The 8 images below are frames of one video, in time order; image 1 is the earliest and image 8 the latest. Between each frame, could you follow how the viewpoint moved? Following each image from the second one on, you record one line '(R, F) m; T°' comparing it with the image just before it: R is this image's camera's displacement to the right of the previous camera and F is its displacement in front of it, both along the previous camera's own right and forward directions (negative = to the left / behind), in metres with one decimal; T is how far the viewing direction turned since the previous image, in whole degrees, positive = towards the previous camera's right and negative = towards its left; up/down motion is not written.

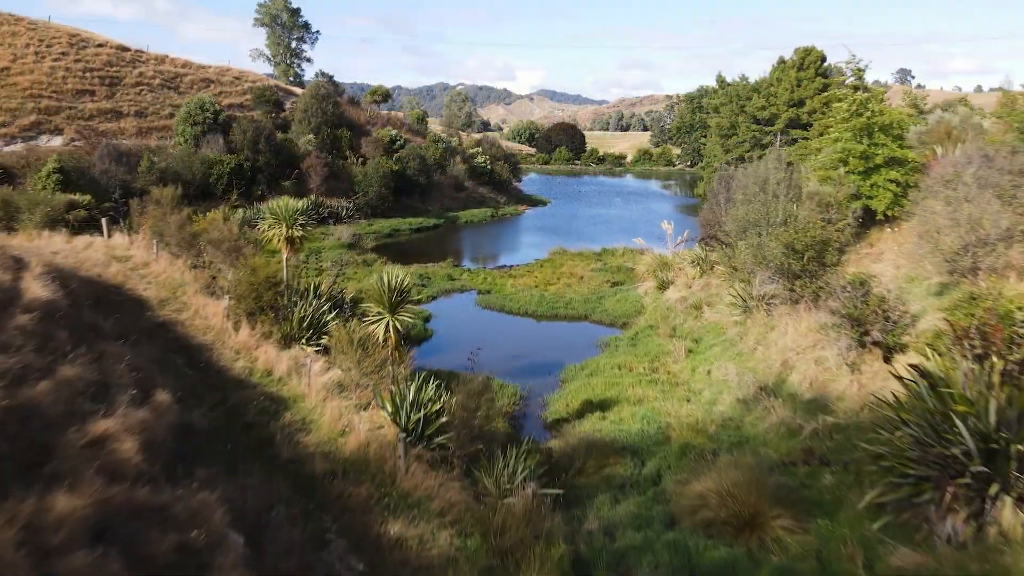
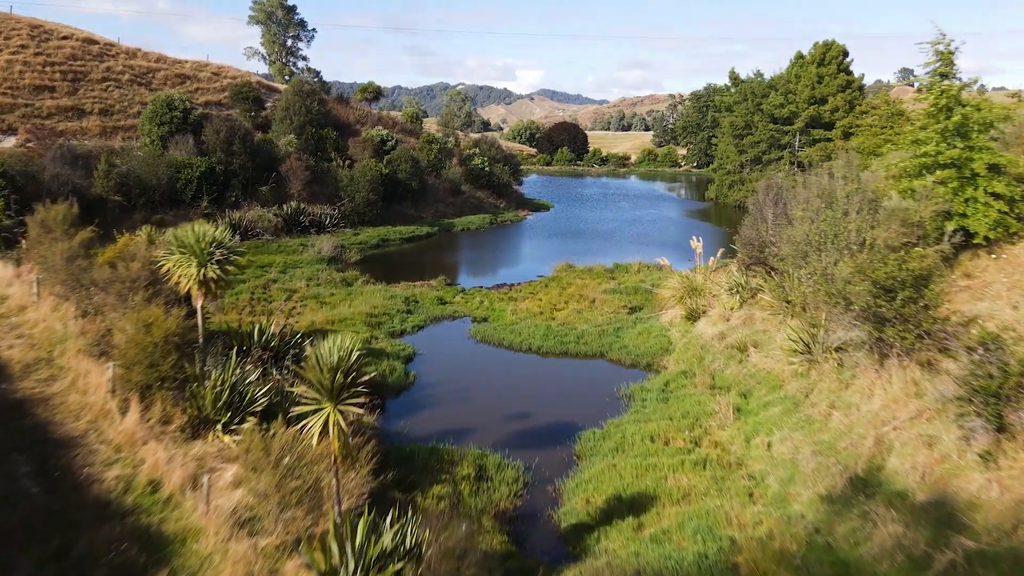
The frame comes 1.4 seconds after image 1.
(0.0, +2.7) m; 0°
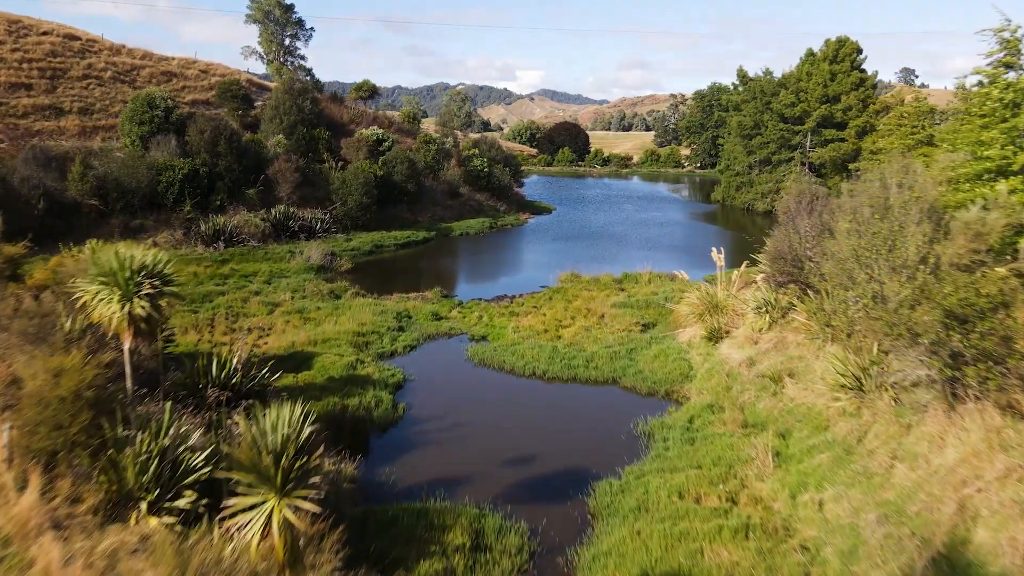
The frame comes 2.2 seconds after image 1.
(0.0, +1.4) m; 0°
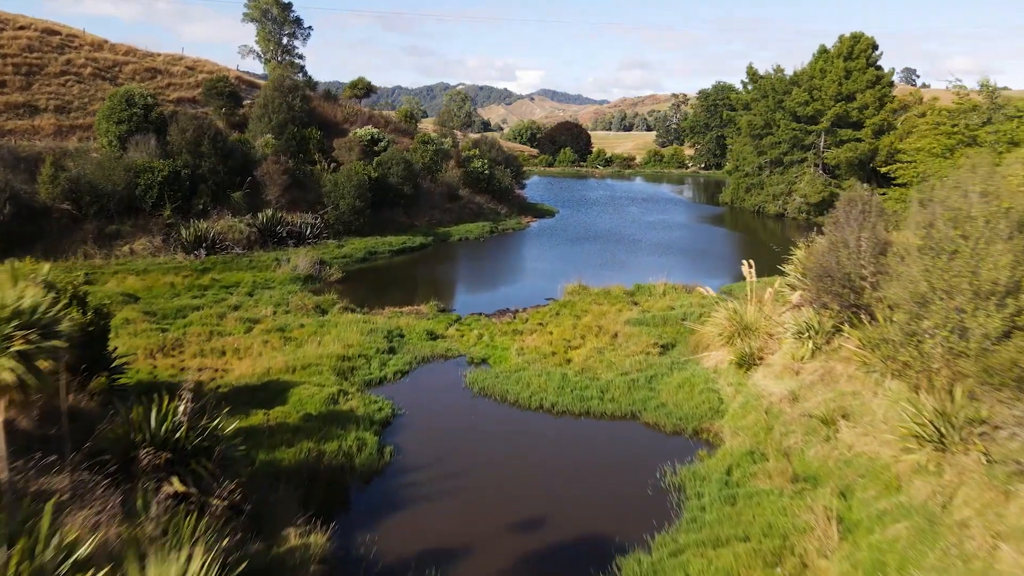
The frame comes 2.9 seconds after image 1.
(-0.1, +1.5) m; 0°
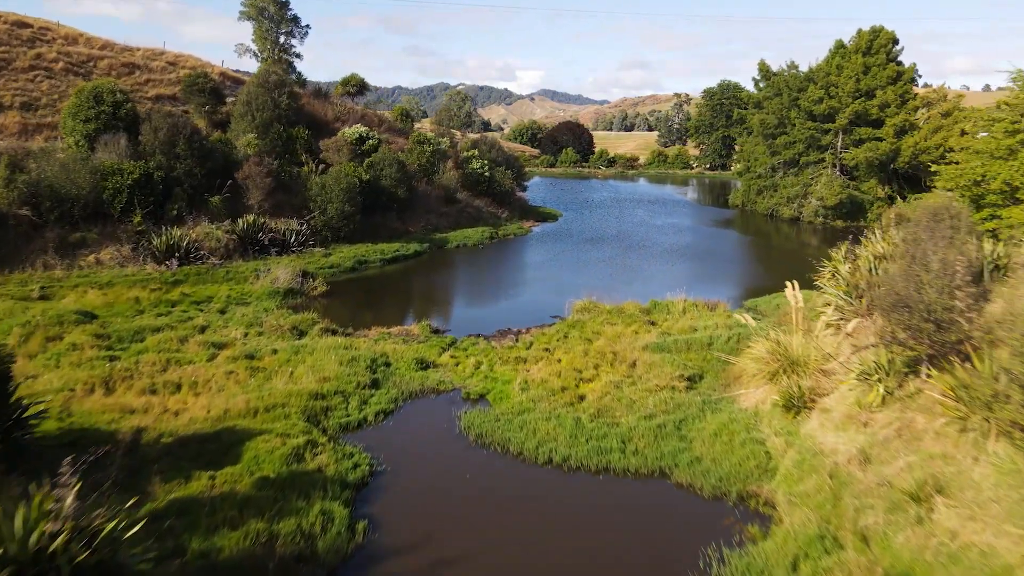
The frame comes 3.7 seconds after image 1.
(-0.1, +1.9) m; 0°
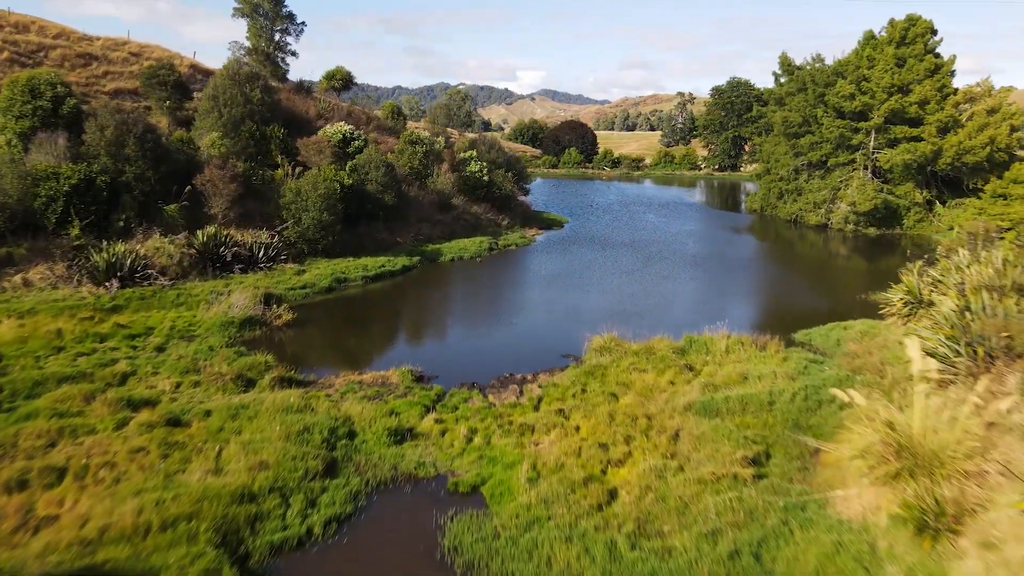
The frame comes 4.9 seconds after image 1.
(-0.1, +3.0) m; 0°
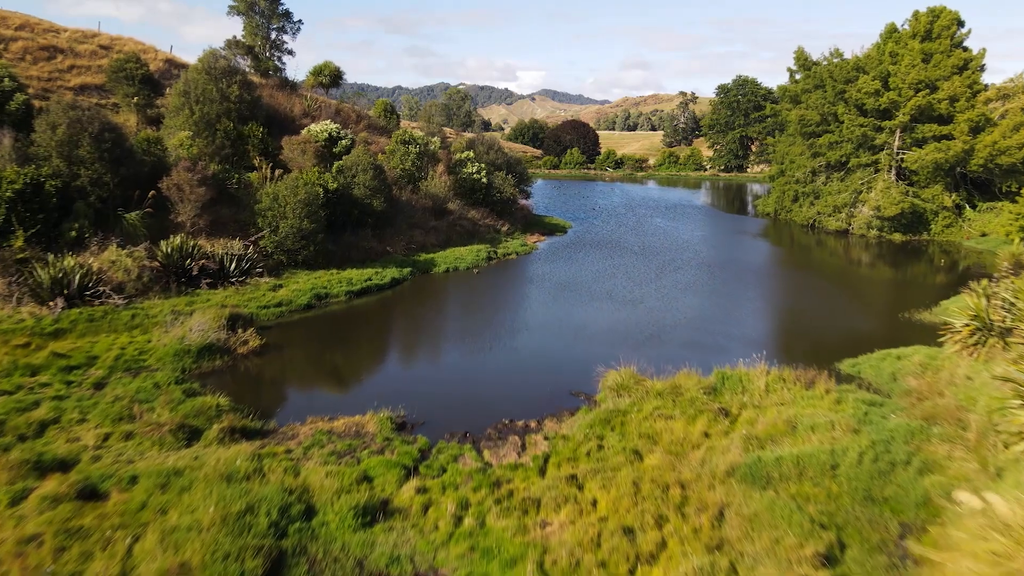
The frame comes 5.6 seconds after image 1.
(0.0, +2.0) m; 0°
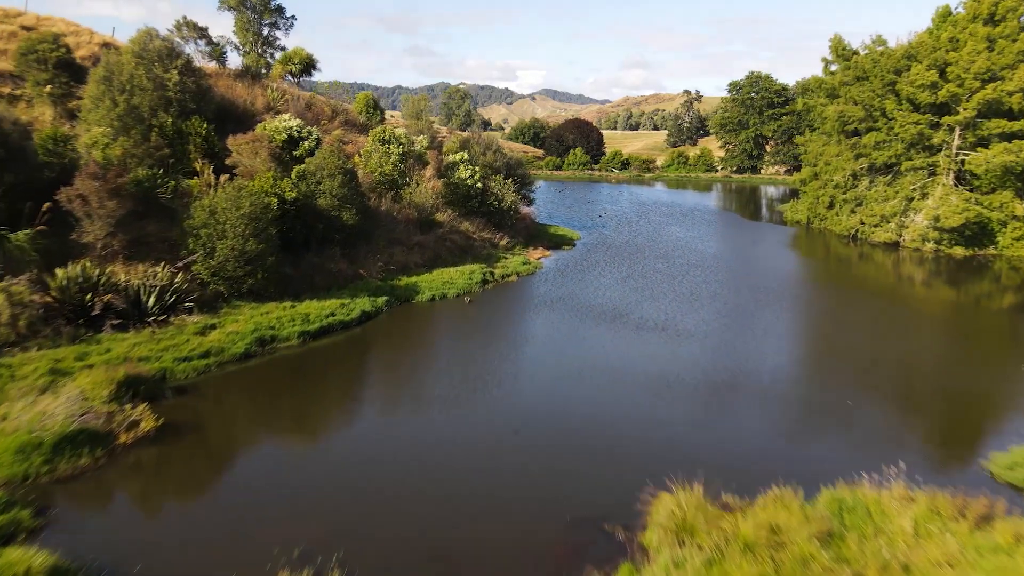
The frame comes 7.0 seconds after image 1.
(0.0, +3.9) m; 0°
